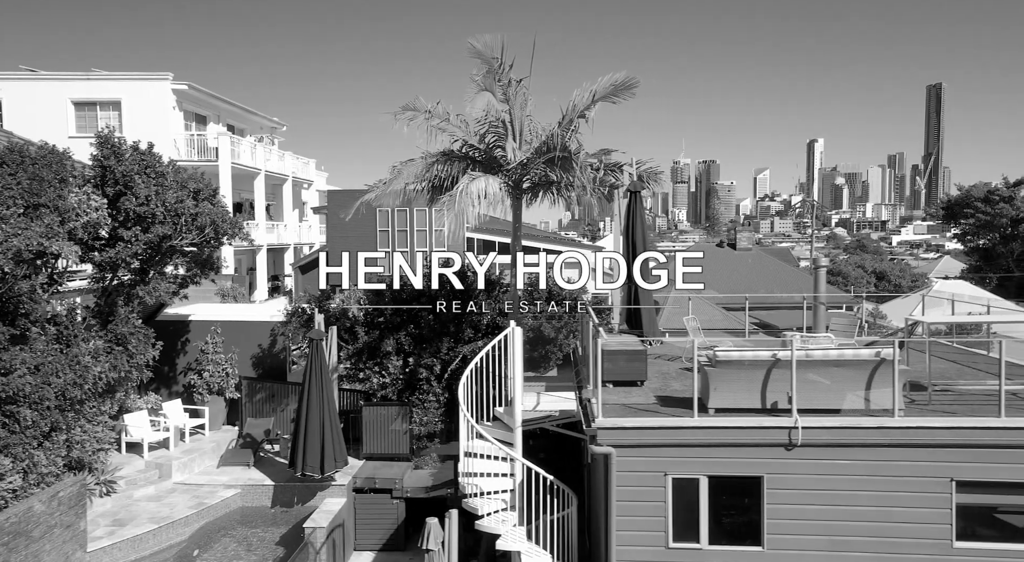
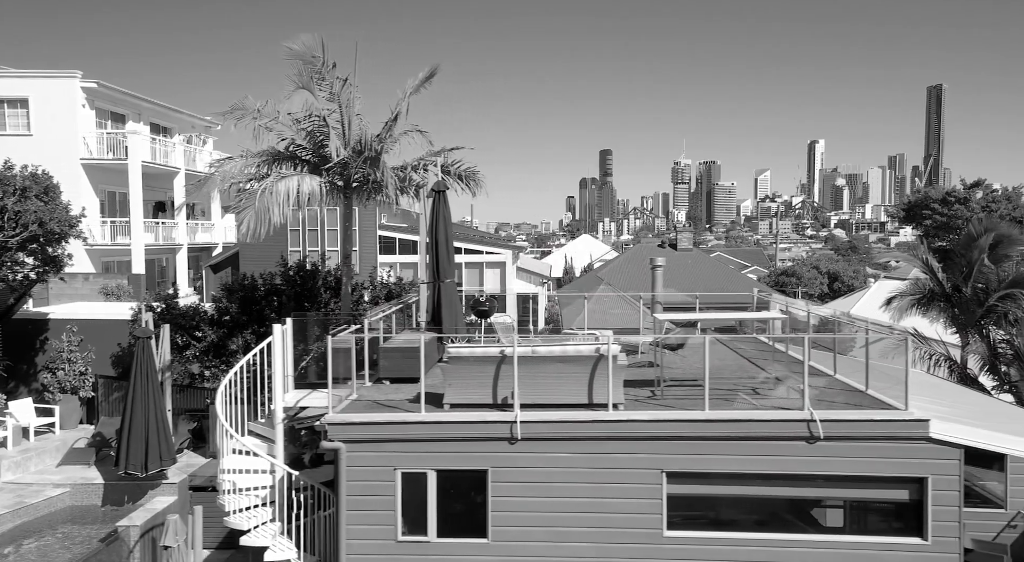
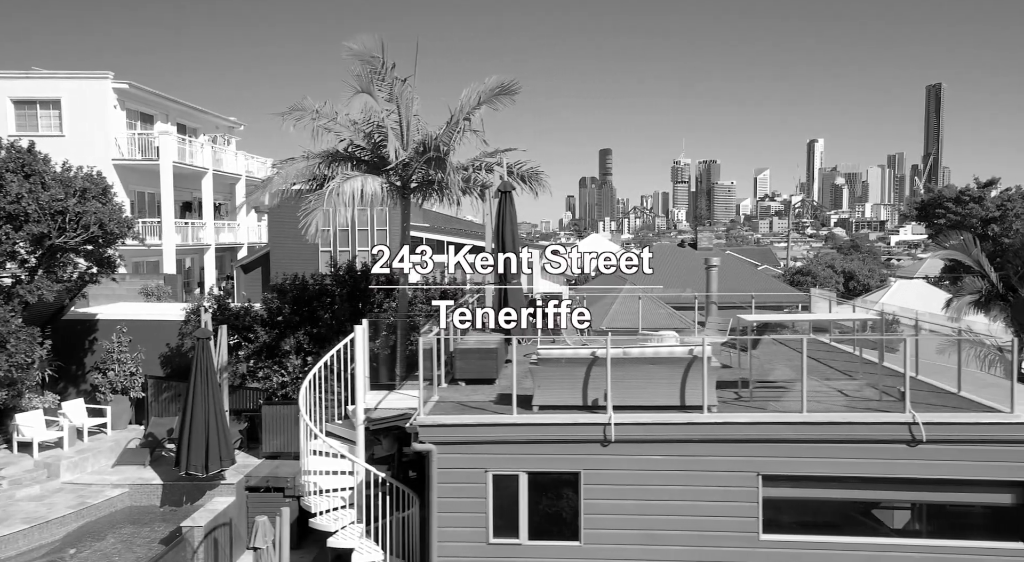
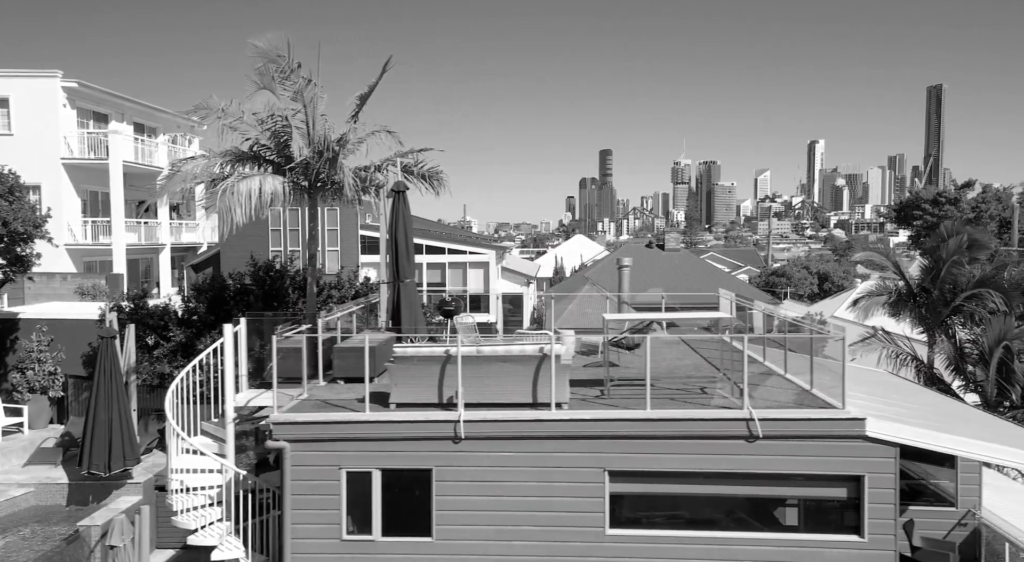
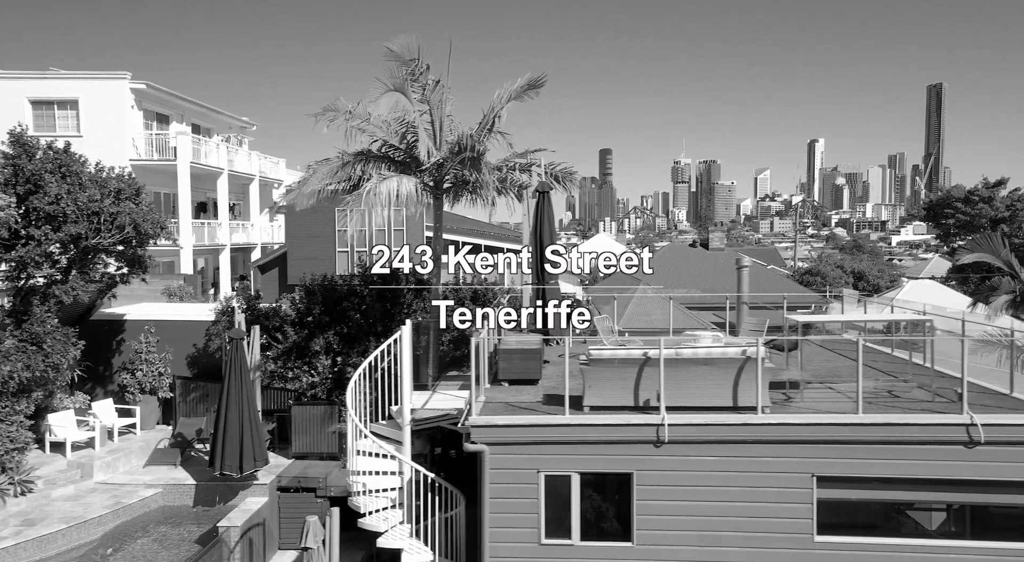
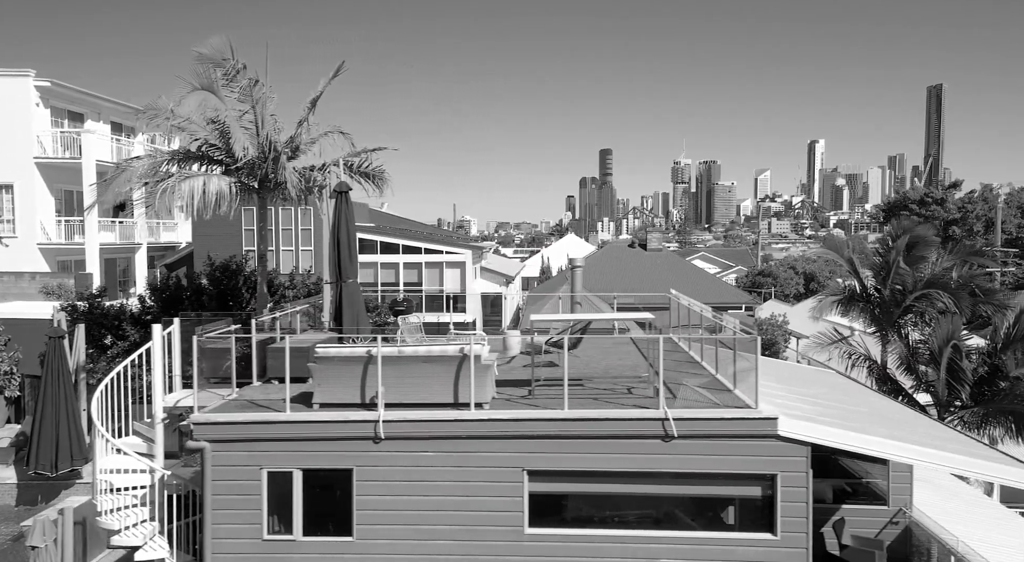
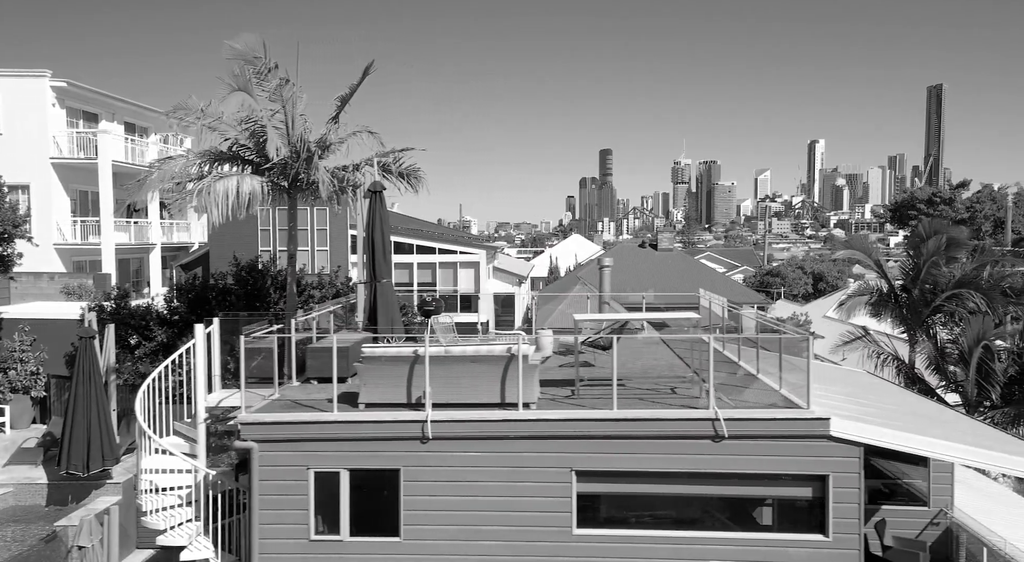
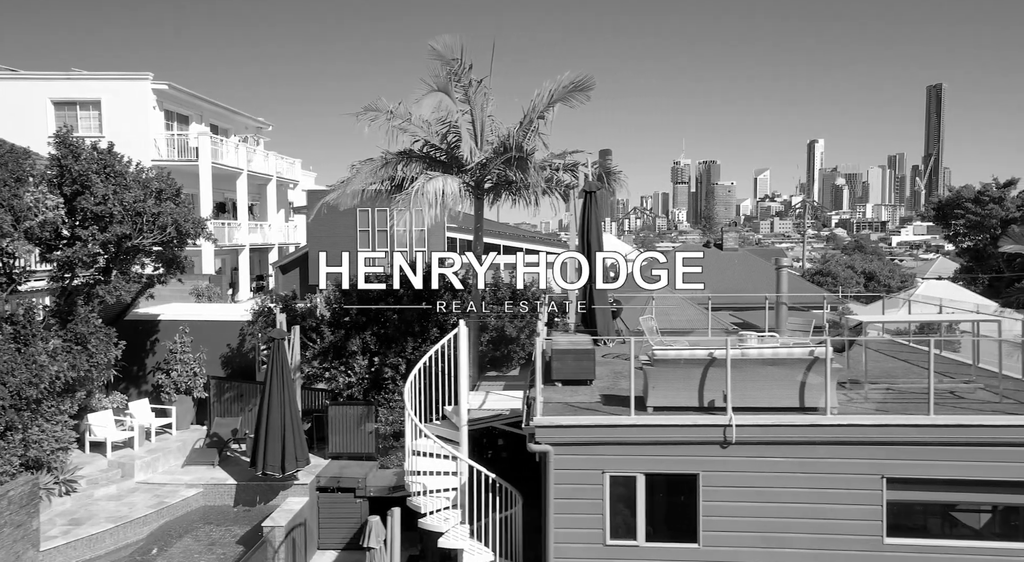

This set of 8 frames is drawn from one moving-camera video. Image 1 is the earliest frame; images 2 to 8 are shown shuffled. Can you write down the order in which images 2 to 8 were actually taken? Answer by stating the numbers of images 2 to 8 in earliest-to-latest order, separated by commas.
8, 5, 3, 2, 4, 7, 6
